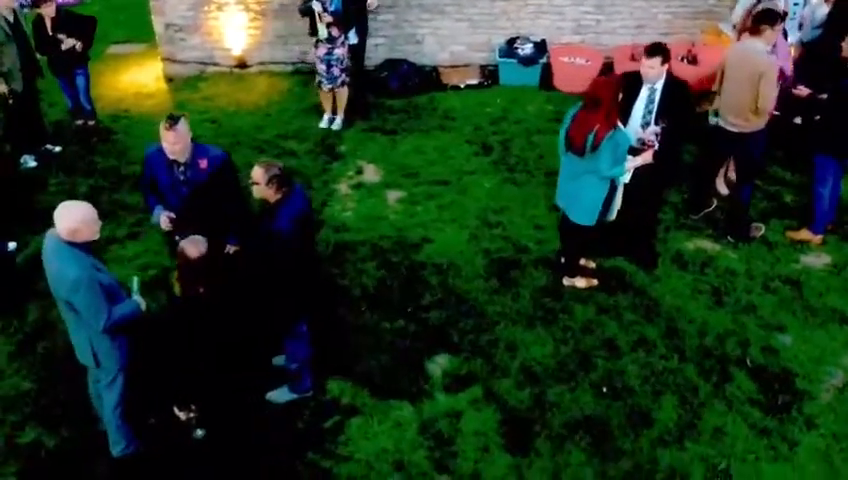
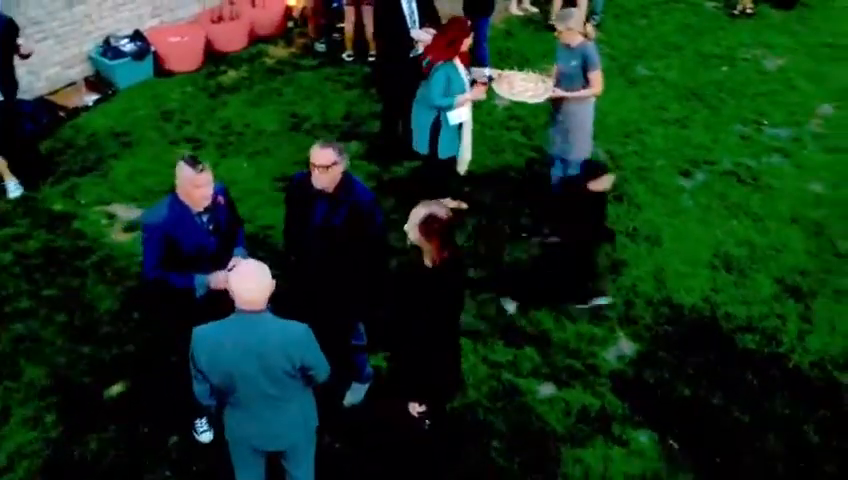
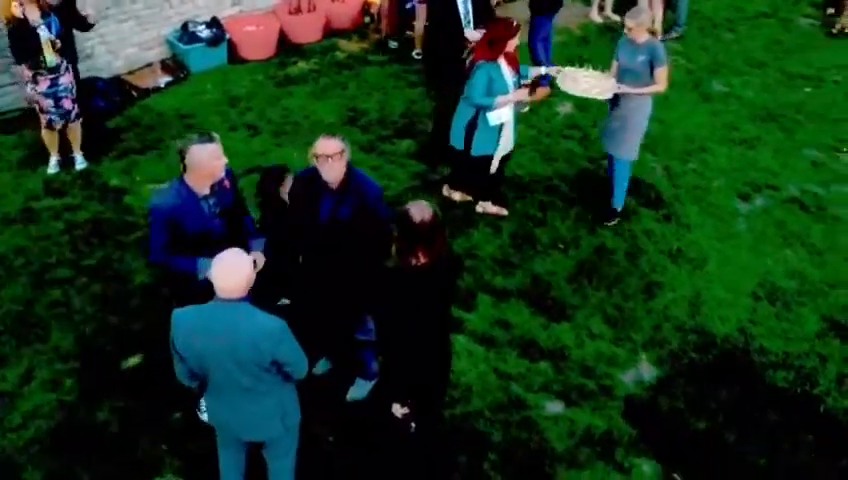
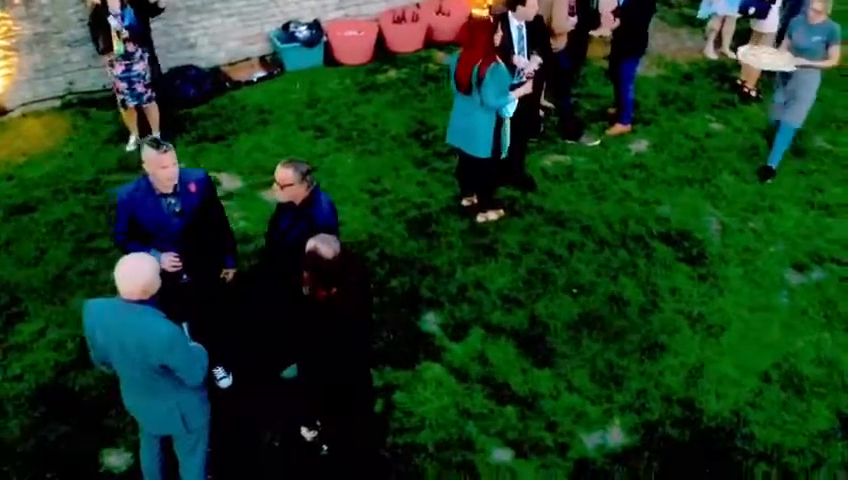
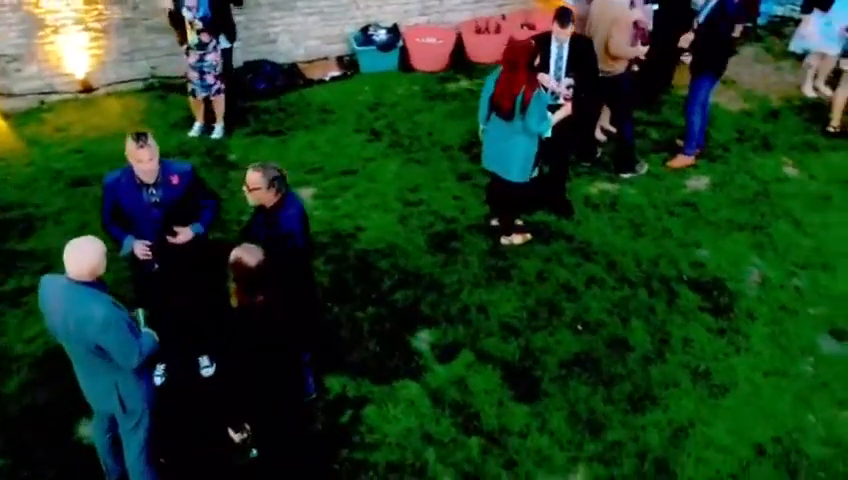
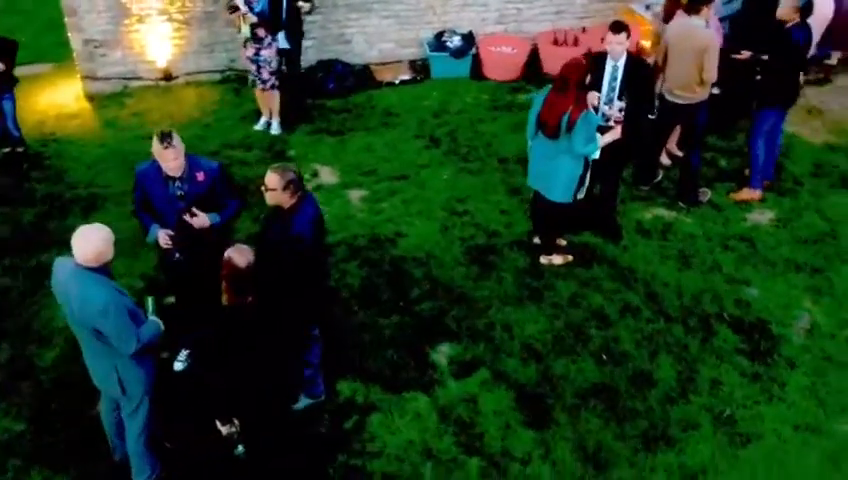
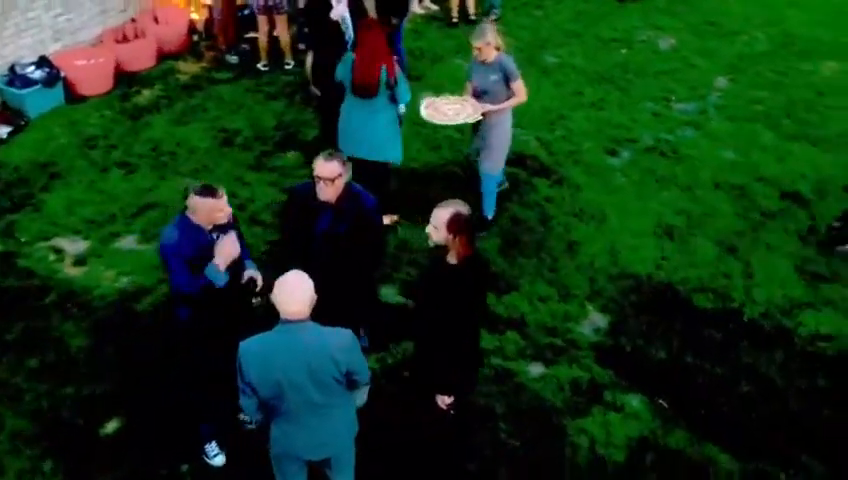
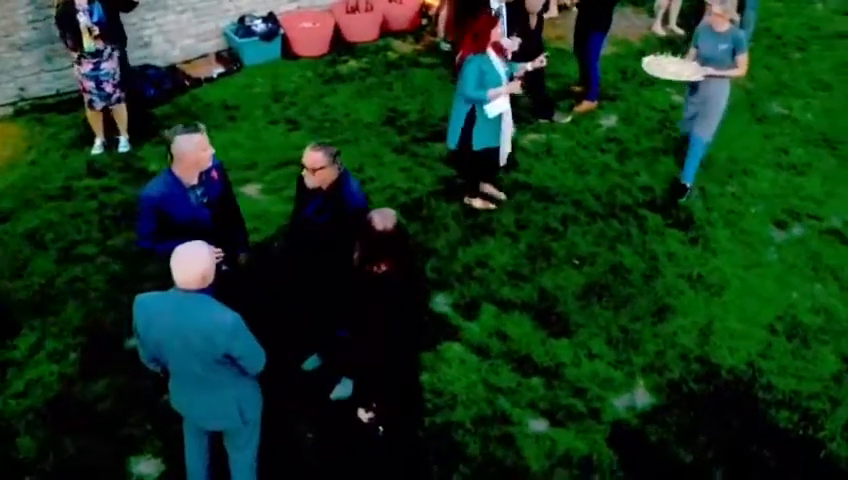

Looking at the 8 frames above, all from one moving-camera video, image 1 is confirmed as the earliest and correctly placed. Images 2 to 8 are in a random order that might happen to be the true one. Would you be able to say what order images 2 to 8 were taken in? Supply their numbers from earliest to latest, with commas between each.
6, 5, 4, 8, 3, 2, 7
